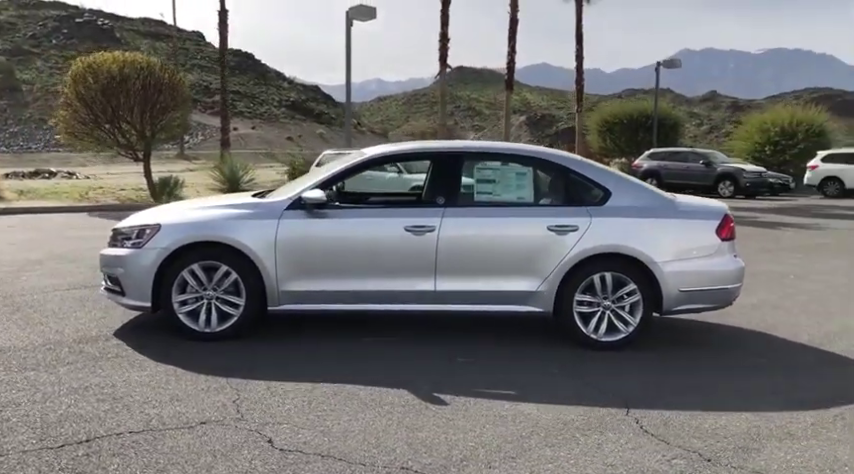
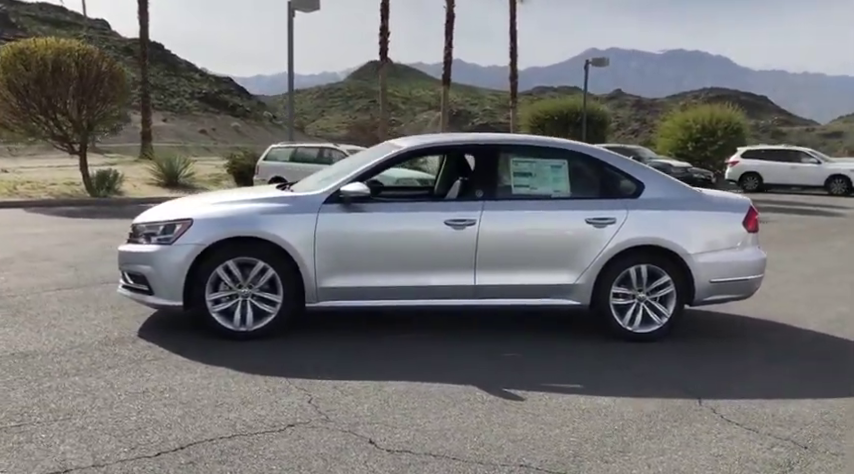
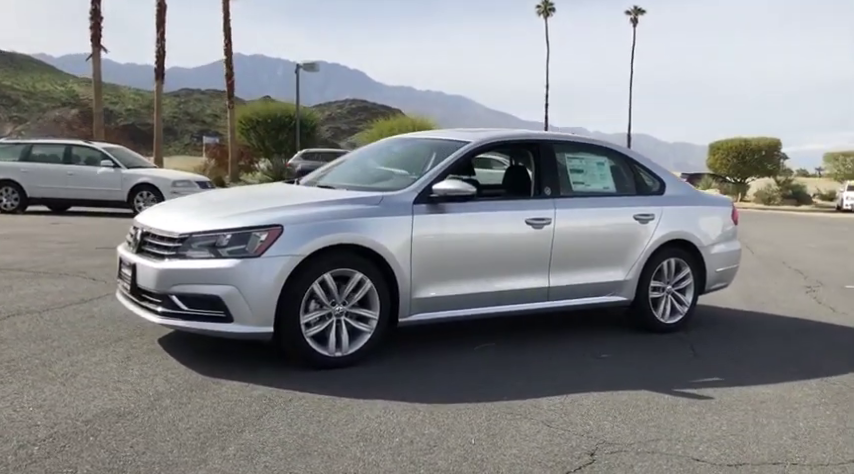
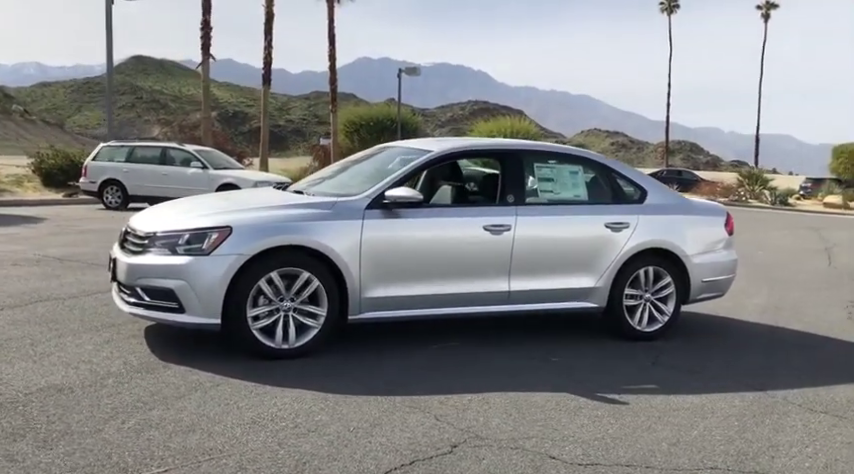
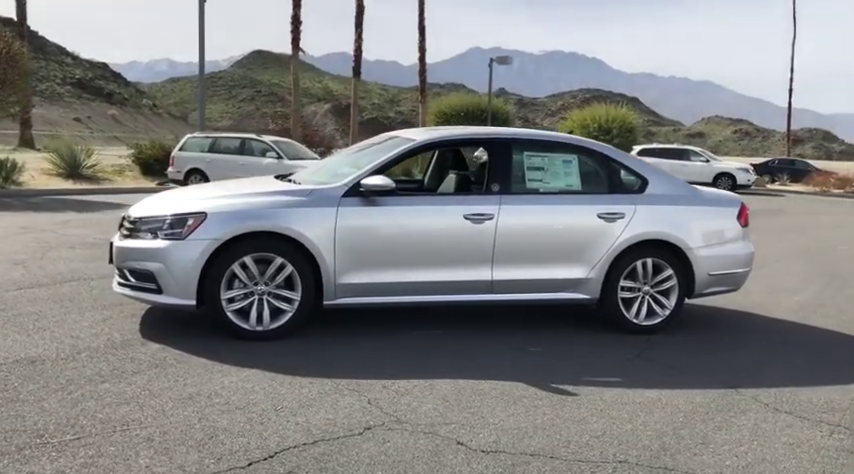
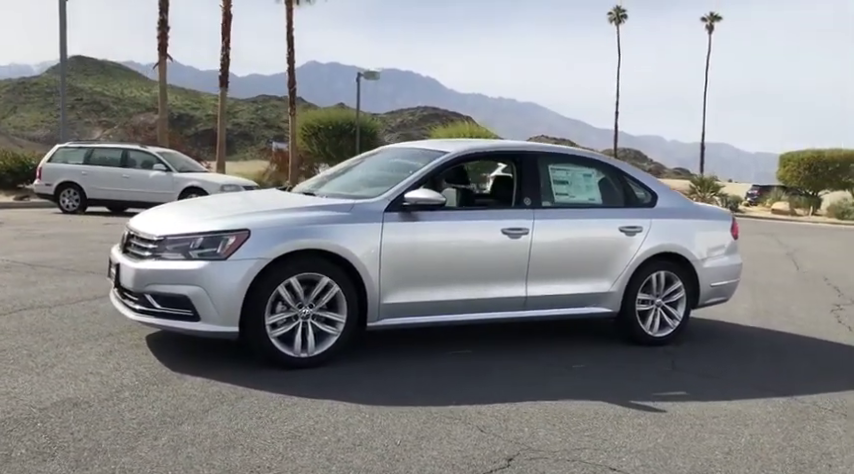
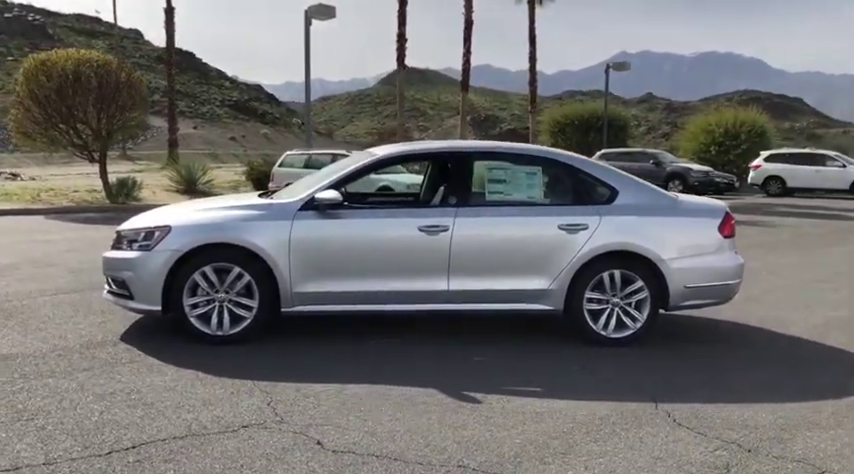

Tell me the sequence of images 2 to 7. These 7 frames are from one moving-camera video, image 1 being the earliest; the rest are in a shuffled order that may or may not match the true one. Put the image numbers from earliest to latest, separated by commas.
7, 2, 5, 4, 6, 3
